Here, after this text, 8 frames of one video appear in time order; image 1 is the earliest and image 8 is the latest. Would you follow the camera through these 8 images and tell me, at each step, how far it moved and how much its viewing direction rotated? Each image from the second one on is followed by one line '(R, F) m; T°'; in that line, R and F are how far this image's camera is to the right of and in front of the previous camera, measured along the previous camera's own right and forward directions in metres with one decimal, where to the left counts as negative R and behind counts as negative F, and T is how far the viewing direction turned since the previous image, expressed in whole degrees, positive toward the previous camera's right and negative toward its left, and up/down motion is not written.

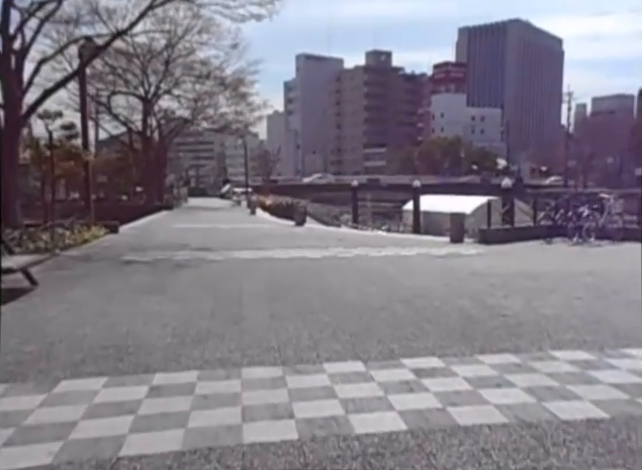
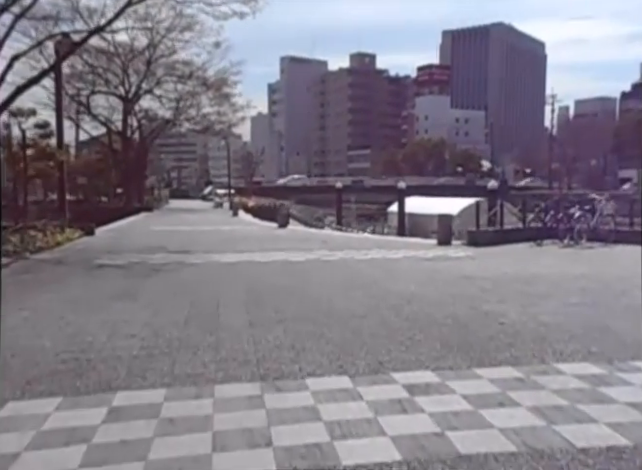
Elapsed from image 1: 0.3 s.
(0.0, +0.5) m; +1°
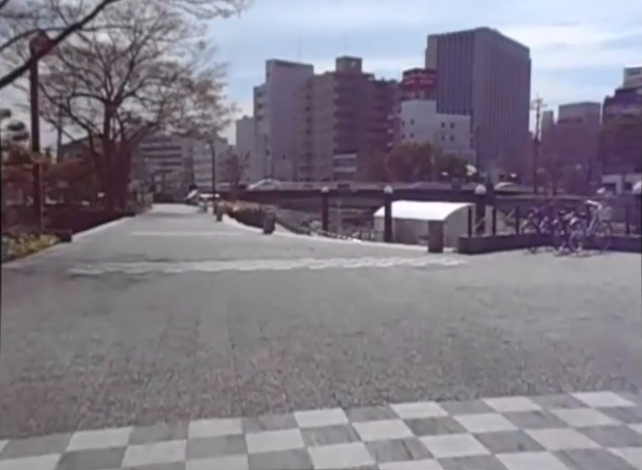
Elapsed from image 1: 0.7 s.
(0.0, +0.5) m; +1°
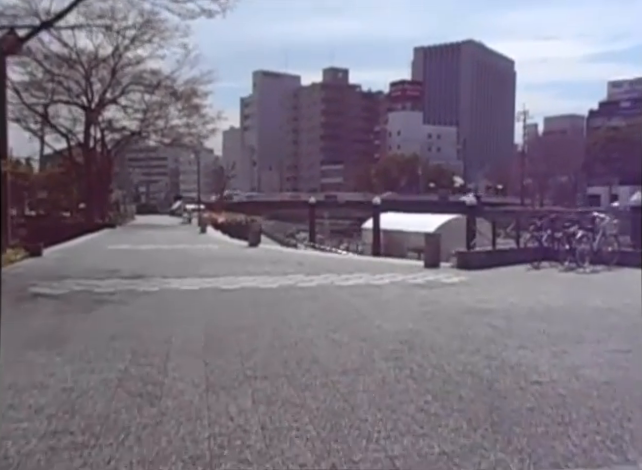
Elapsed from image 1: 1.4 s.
(-0.1, +0.9) m; +1°
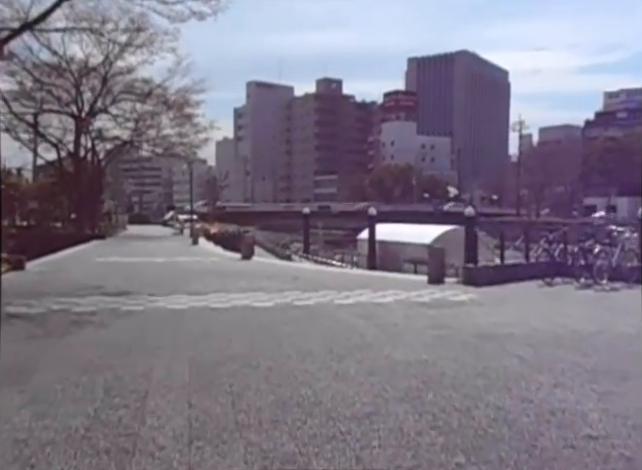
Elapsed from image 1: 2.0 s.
(-0.1, +0.7) m; +1°
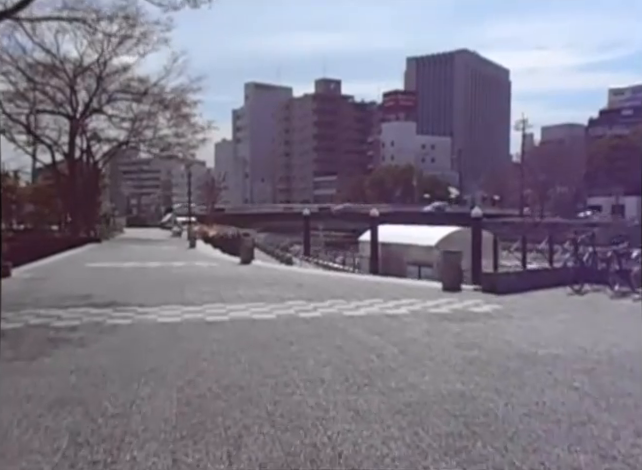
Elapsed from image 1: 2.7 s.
(-0.1, +1.0) m; 0°
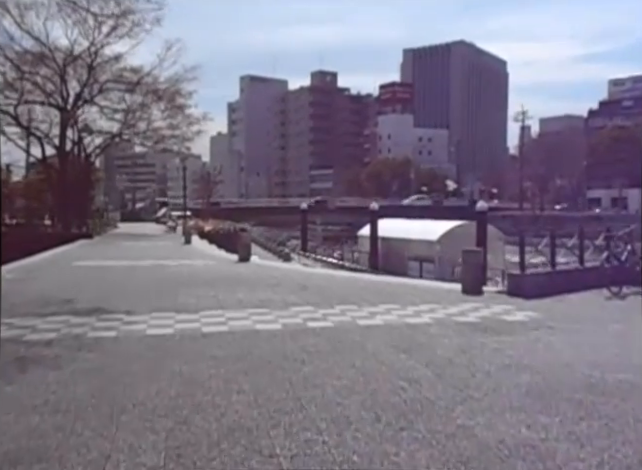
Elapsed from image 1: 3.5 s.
(-0.2, +1.1) m; 0°
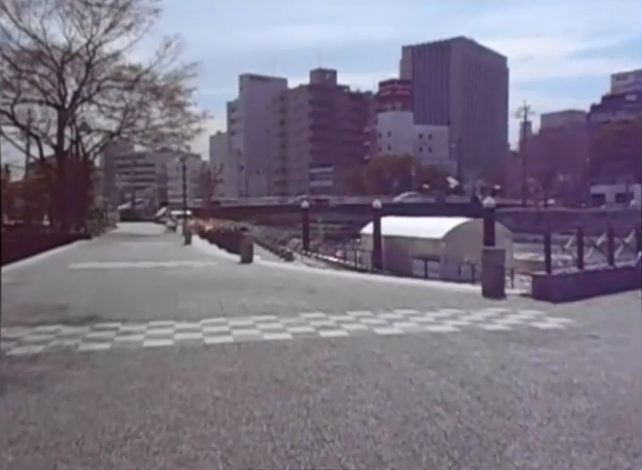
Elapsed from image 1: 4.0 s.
(-0.1, +0.7) m; 0°
